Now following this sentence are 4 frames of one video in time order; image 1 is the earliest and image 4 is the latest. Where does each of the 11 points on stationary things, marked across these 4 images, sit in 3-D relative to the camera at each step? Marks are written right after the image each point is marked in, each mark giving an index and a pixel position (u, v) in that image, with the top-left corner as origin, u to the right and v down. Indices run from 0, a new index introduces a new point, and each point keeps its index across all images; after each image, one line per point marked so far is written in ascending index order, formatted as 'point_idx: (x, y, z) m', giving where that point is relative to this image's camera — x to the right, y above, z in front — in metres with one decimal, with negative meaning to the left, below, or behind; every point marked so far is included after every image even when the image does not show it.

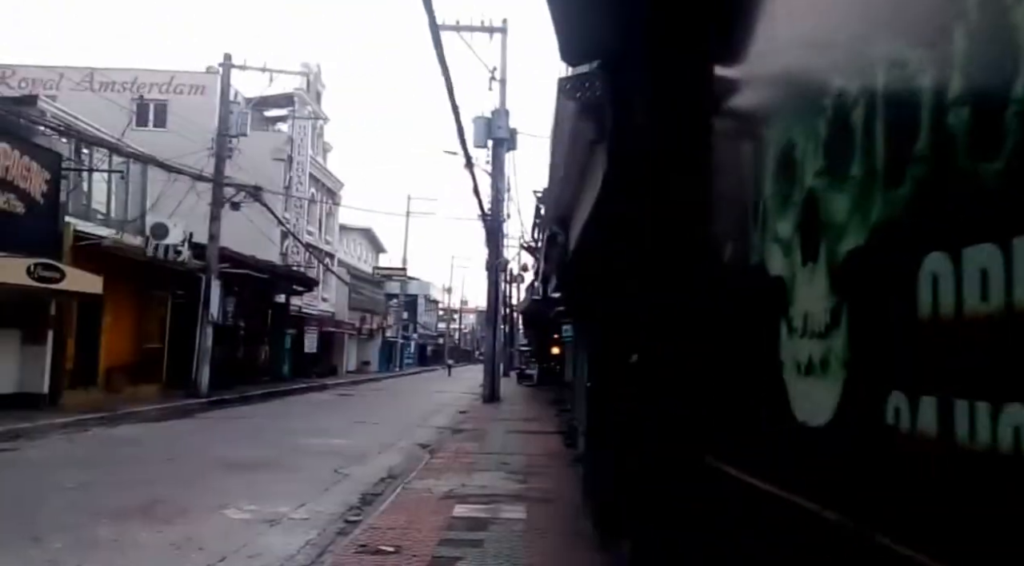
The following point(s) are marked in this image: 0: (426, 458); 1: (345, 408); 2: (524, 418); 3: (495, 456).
0: (-1.2, -2.4, +11.0) m
1: (-4.1, -3.1, +19.8) m
2: (+0.3, -2.9, +17.3) m
3: (-0.2, -2.3, +11.0) m
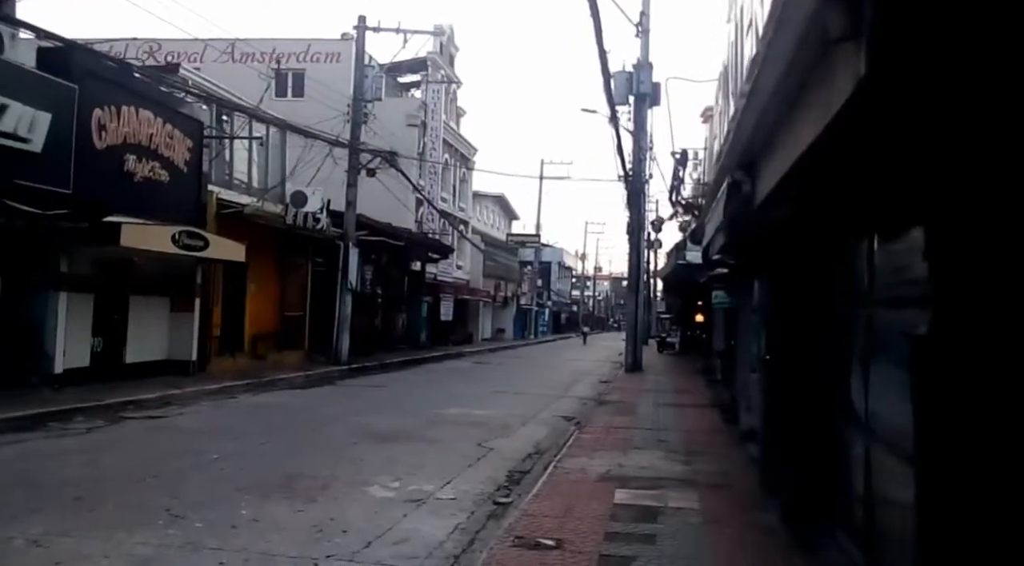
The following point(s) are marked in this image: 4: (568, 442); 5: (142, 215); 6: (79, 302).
0: (+0.8, -1.9, +10.2) m
1: (-0.7, -2.2, +19.4) m
2: (+3.2, -2.1, +16.3) m
3: (+1.7, -1.8, +10.0) m
4: (+0.6, -1.8, +9.3) m
5: (-6.2, +1.2, +13.6) m
6: (-6.9, -0.3, +12.8) m
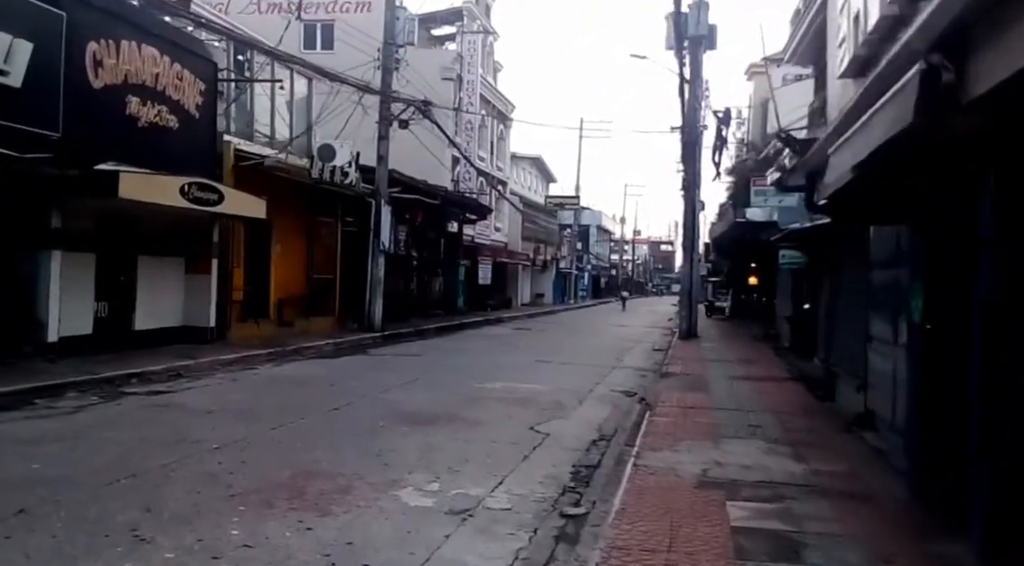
0: (+1.4, -1.4, +8.6) m
1: (+0.3, -1.4, +17.9) m
2: (+4.1, -1.4, +14.6) m
3: (+2.3, -1.4, +8.4) m
4: (+1.2, -1.4, +7.7) m
5: (-5.5, +1.8, +12.2) m
6: (-6.2, +0.3, +11.5) m
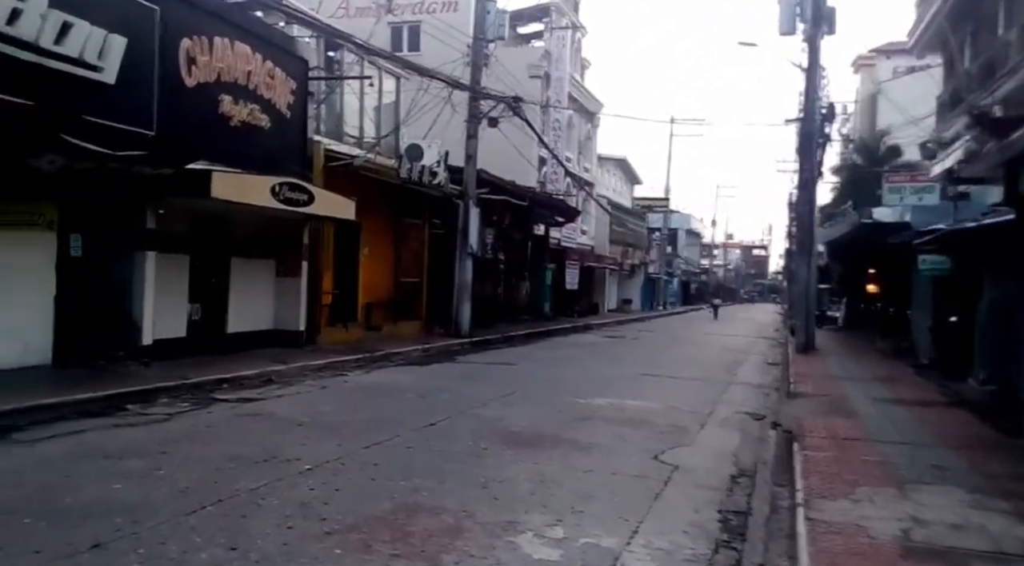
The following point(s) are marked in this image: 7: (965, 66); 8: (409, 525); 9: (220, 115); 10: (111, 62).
0: (+2.5, -1.5, +7.7) m
1: (+2.3, -1.5, +17.0) m
2: (+5.7, -1.5, +13.3) m
3: (+3.3, -1.5, +7.4) m
4: (+2.2, -1.5, +6.8) m
5: (-4.0, +1.8, +11.9) m
6: (-4.8, +0.2, +11.3) m
7: (+7.9, +3.8, +14.2) m
8: (-0.6, -1.4, +4.8) m
9: (-4.1, +2.4, +11.4) m
10: (-4.5, +2.5, +9.2) m
